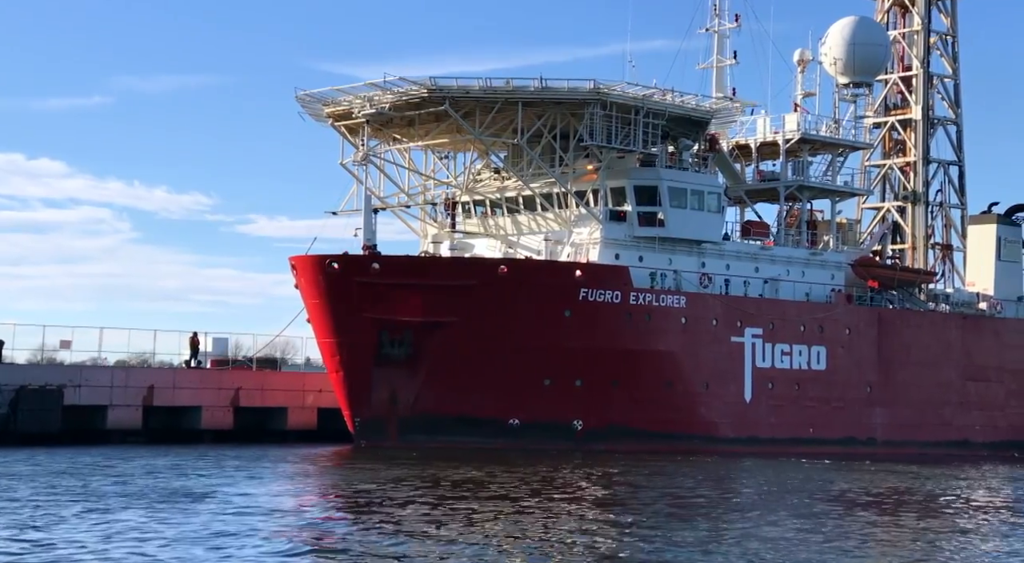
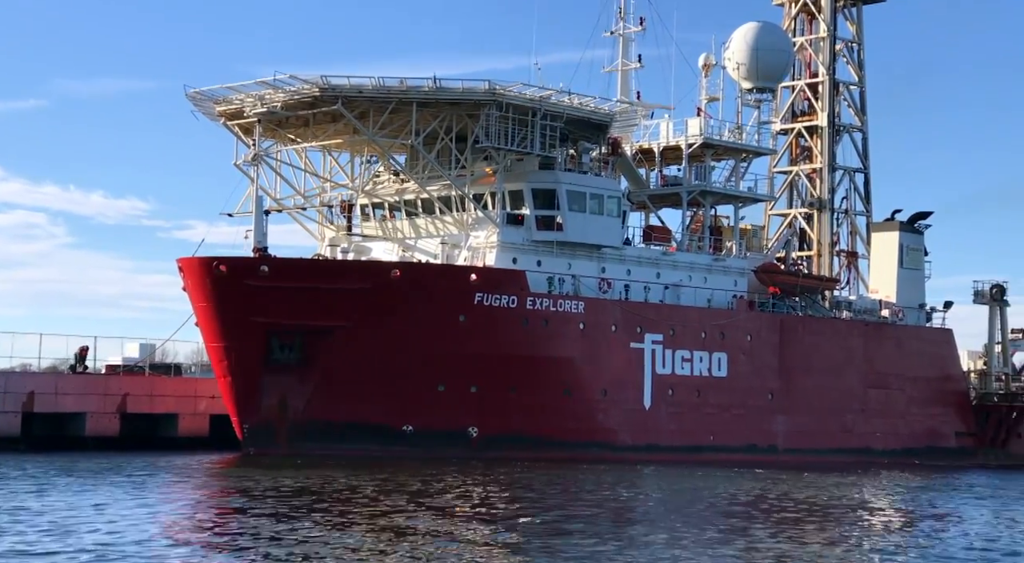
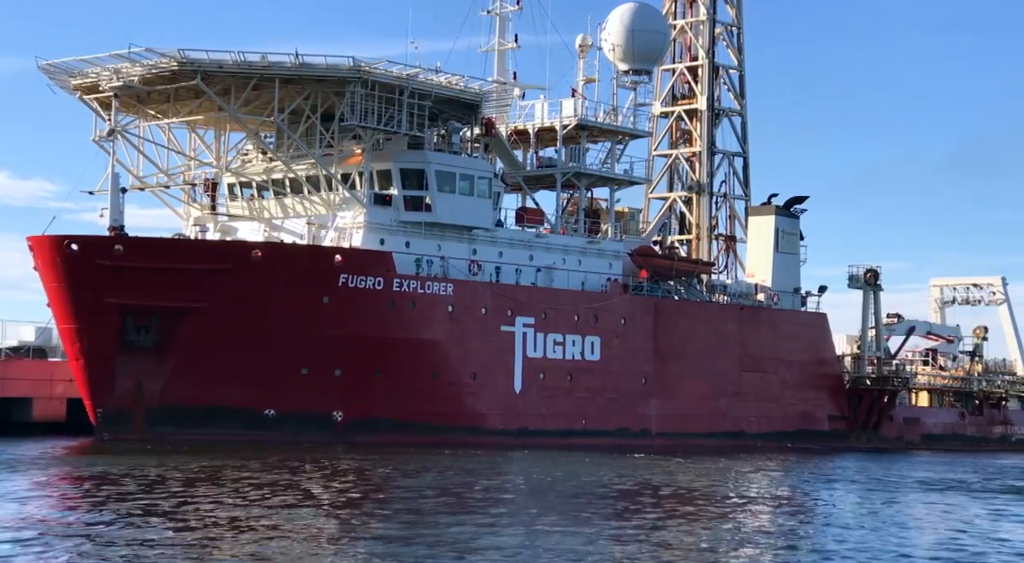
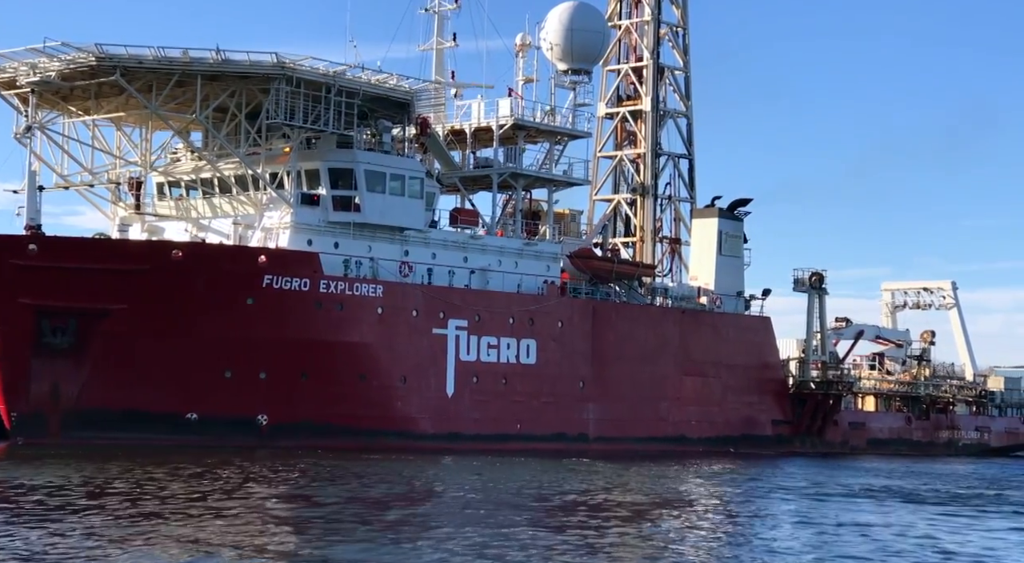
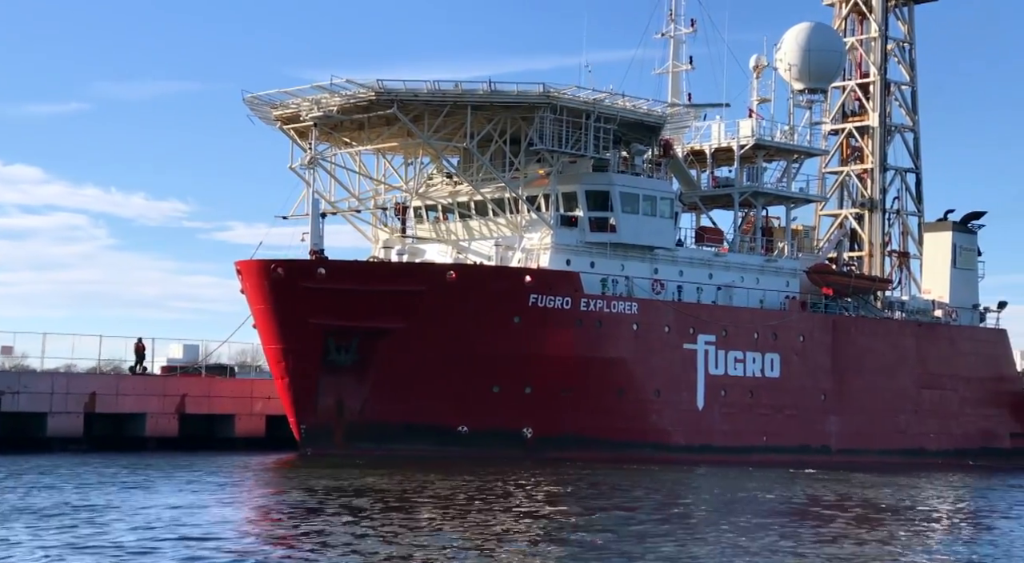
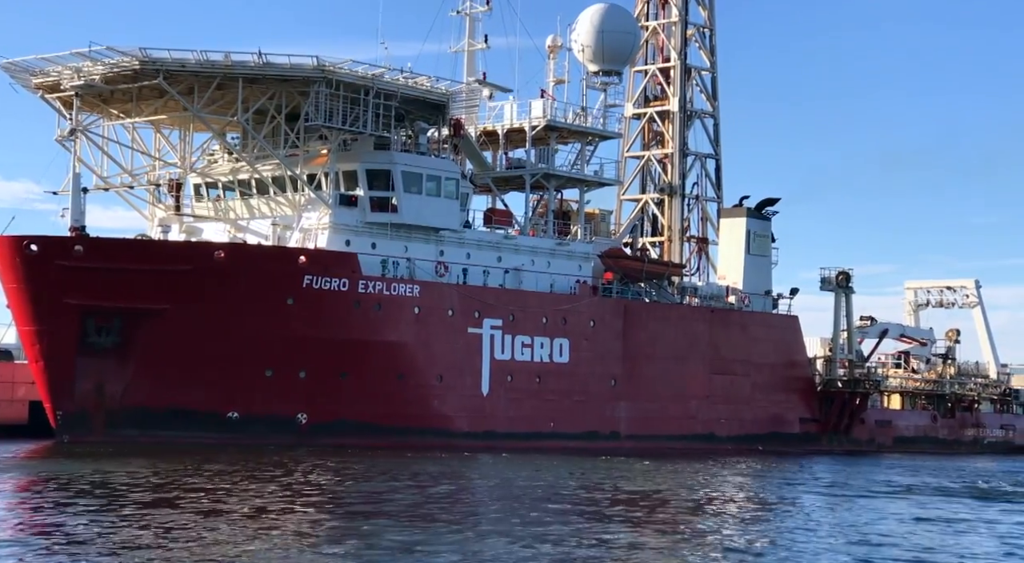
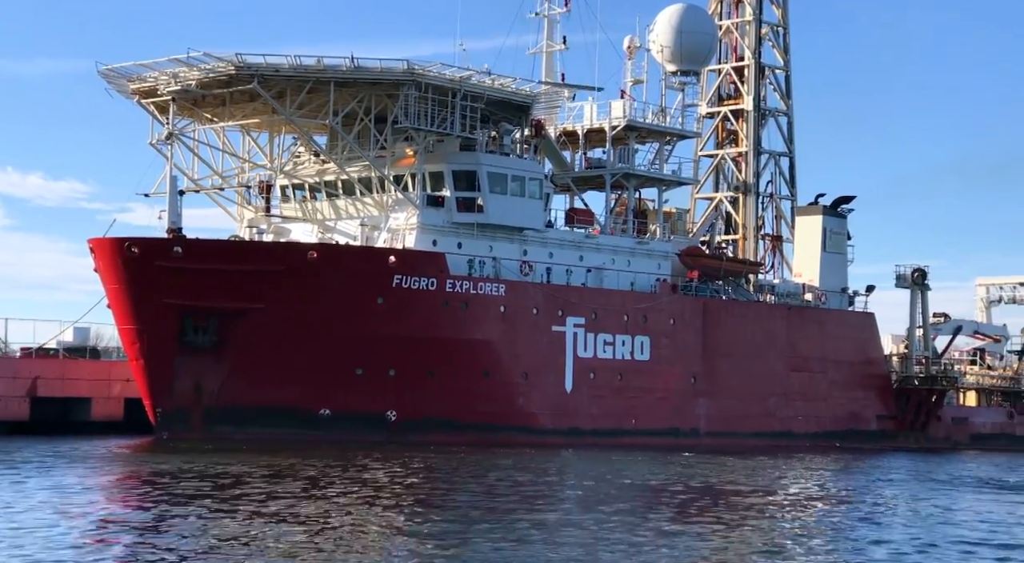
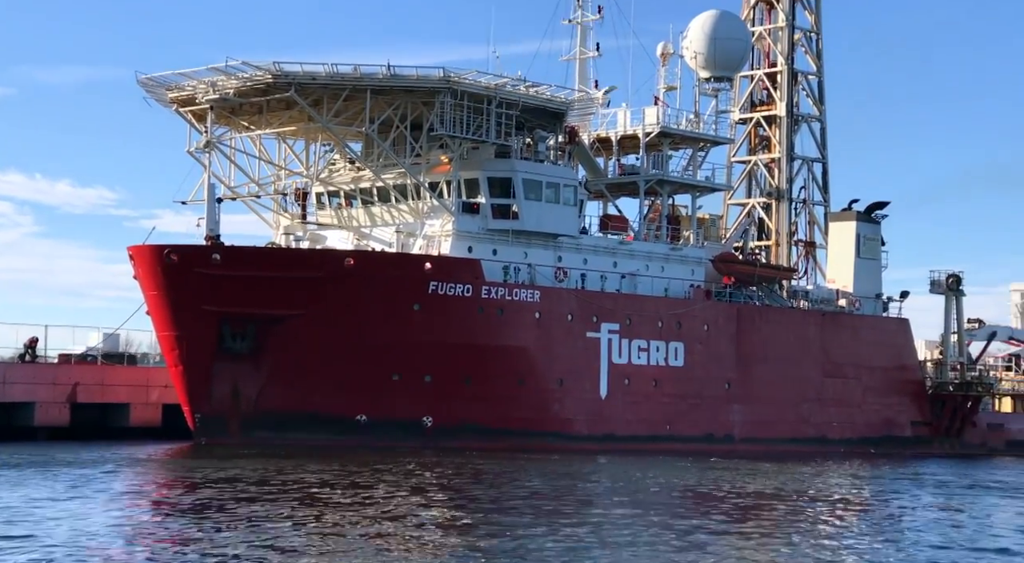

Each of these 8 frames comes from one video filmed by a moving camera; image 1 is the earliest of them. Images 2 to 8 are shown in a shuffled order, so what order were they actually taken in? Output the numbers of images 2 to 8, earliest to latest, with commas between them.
5, 2, 8, 7, 3, 6, 4
